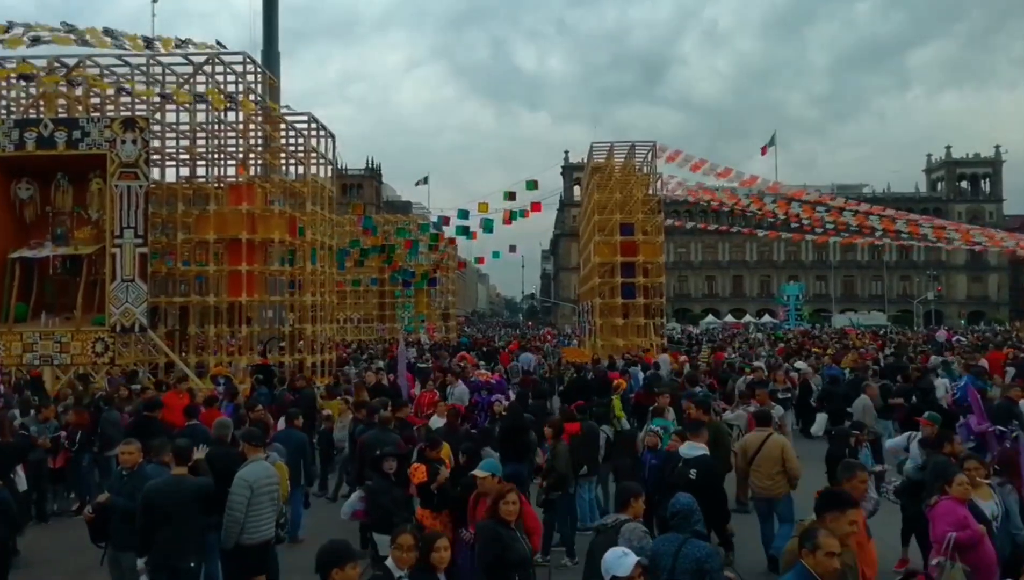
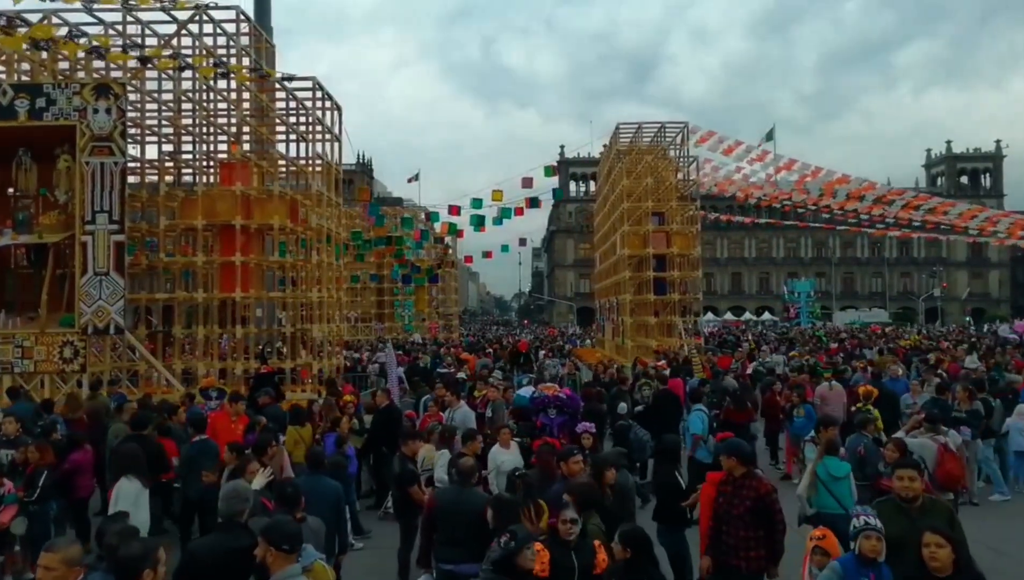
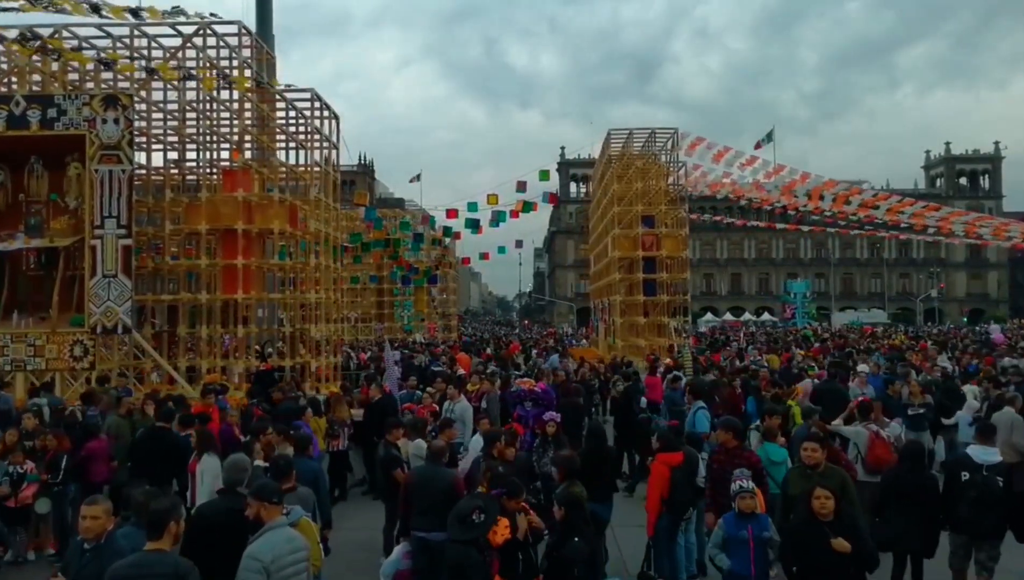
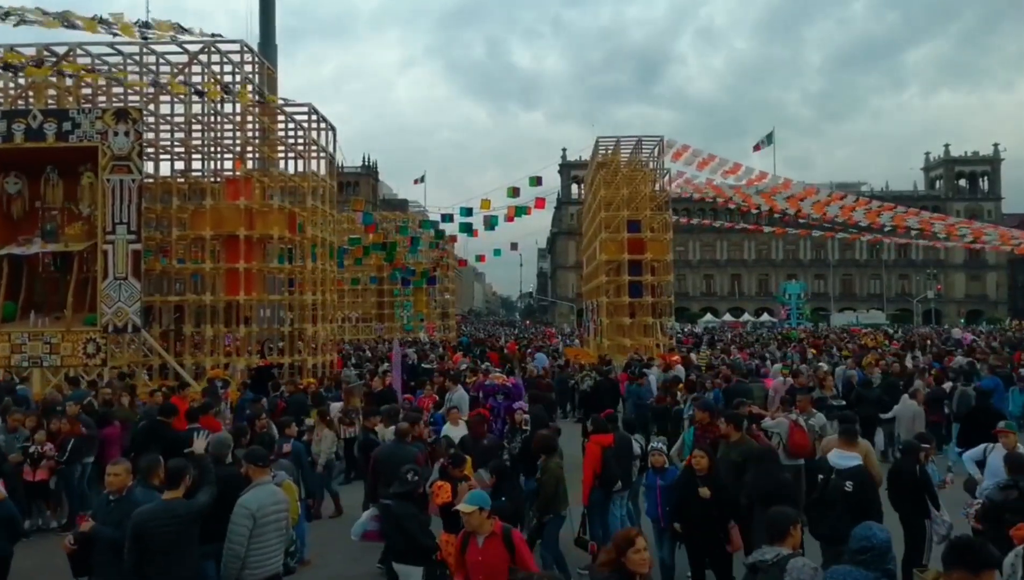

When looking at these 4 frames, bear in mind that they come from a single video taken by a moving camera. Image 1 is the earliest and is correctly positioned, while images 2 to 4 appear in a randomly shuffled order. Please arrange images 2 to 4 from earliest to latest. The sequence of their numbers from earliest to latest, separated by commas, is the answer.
4, 3, 2
